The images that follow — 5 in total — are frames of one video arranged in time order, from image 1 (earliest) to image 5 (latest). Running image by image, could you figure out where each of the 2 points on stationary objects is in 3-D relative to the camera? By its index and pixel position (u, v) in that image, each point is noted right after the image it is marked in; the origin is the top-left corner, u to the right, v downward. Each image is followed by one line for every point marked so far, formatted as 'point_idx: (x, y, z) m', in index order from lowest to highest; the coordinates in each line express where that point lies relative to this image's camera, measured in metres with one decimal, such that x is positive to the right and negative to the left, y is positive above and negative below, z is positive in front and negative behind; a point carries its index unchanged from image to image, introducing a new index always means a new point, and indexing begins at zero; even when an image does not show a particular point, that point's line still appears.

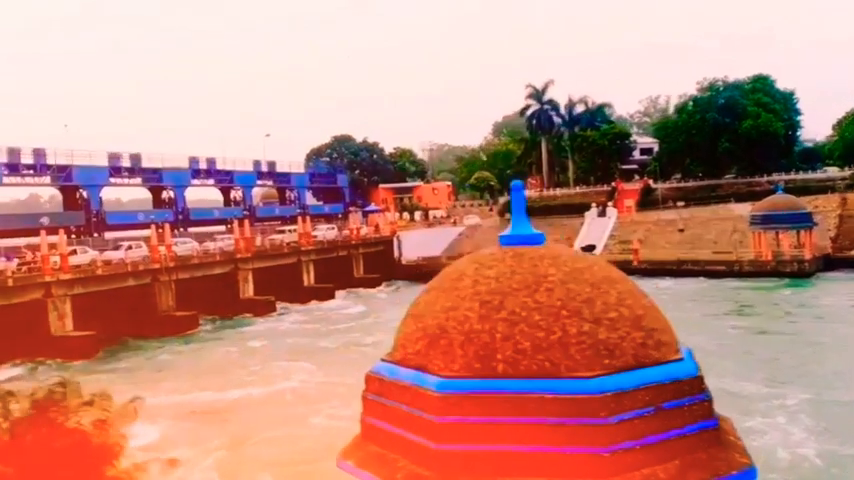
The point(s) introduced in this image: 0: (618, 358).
0: (+1.5, -0.9, +4.6) m
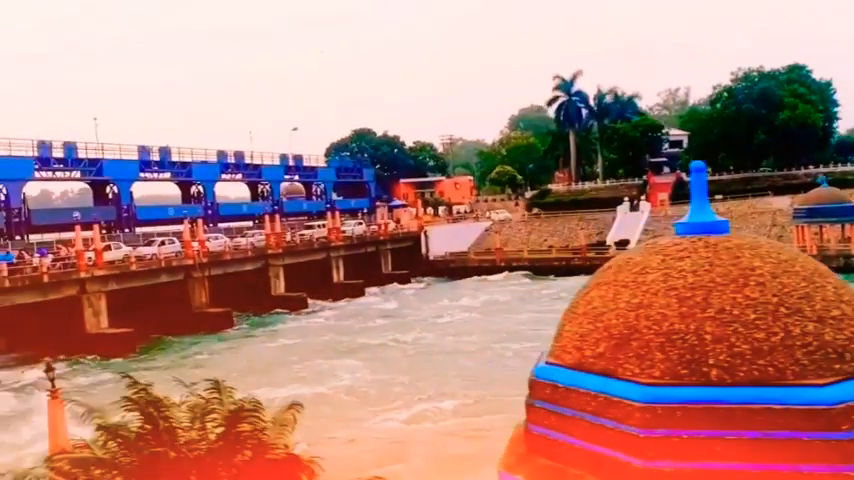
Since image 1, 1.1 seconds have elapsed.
0: (+2.8, -0.8, +3.8) m
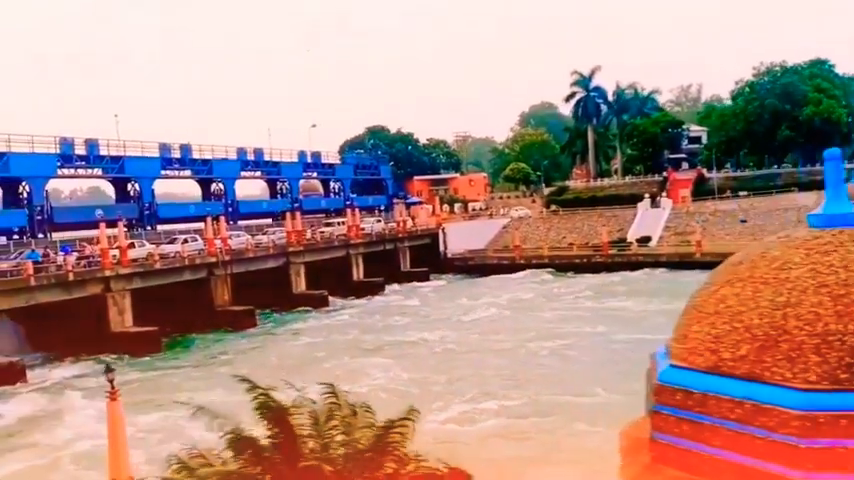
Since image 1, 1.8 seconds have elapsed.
0: (+3.6, -0.8, +3.5) m
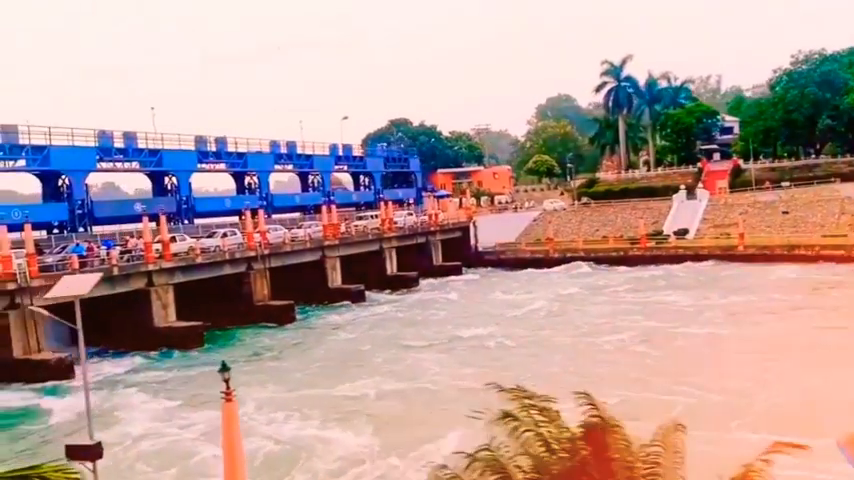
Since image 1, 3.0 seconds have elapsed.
0: (+5.0, -0.7, +2.9) m
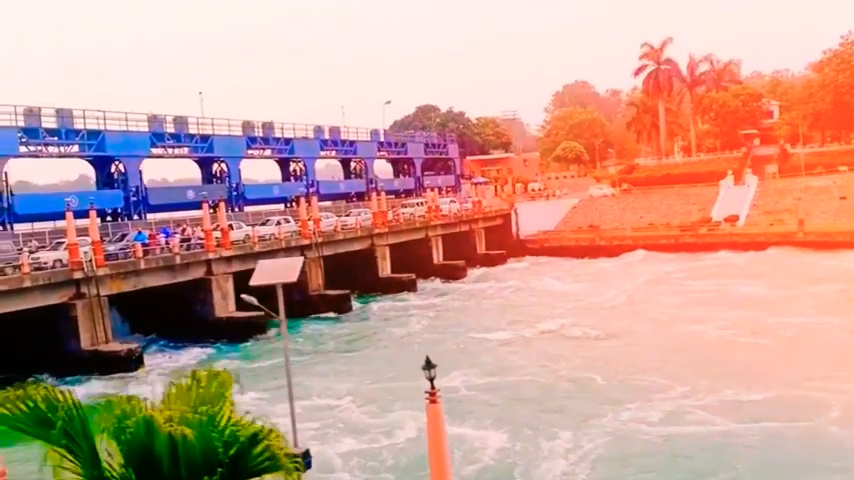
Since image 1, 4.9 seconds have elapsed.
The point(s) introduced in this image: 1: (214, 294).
0: (+7.2, -0.5, +2.2) m
1: (-7.3, -1.8, +19.9) m
